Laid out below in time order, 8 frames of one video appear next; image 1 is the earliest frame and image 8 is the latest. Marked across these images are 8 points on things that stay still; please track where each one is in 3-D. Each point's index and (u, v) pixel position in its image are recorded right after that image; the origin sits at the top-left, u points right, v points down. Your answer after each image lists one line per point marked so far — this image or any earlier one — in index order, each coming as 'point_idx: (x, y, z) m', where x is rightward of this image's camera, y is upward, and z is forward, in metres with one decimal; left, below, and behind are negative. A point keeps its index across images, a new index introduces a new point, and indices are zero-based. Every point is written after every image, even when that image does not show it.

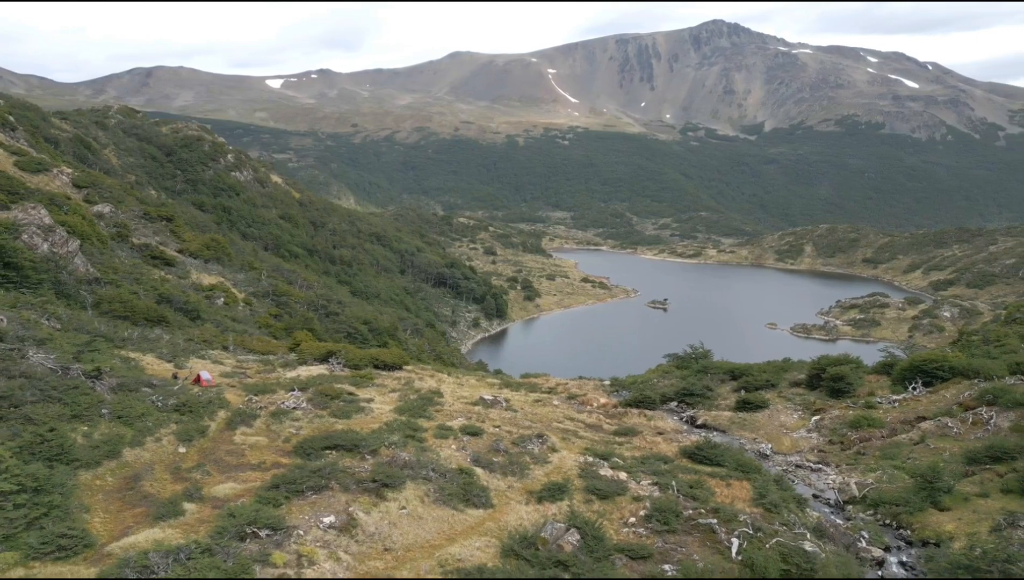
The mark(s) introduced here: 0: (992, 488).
0: (+12.9, -5.2, +19.1) m
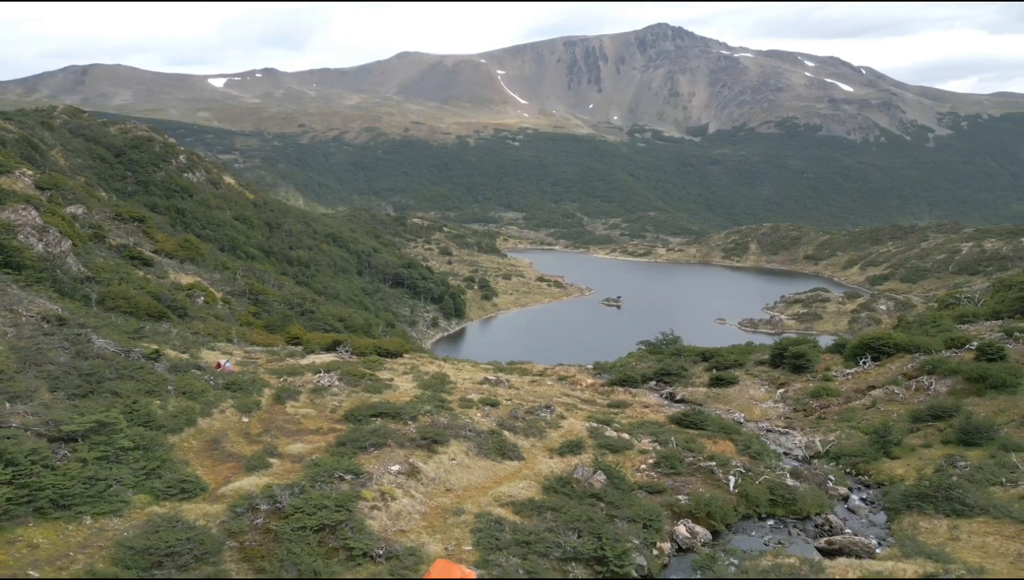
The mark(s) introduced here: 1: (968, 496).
0: (+13.3, -4.6, +22.5) m
1: (+11.1, -4.9, +17.4) m
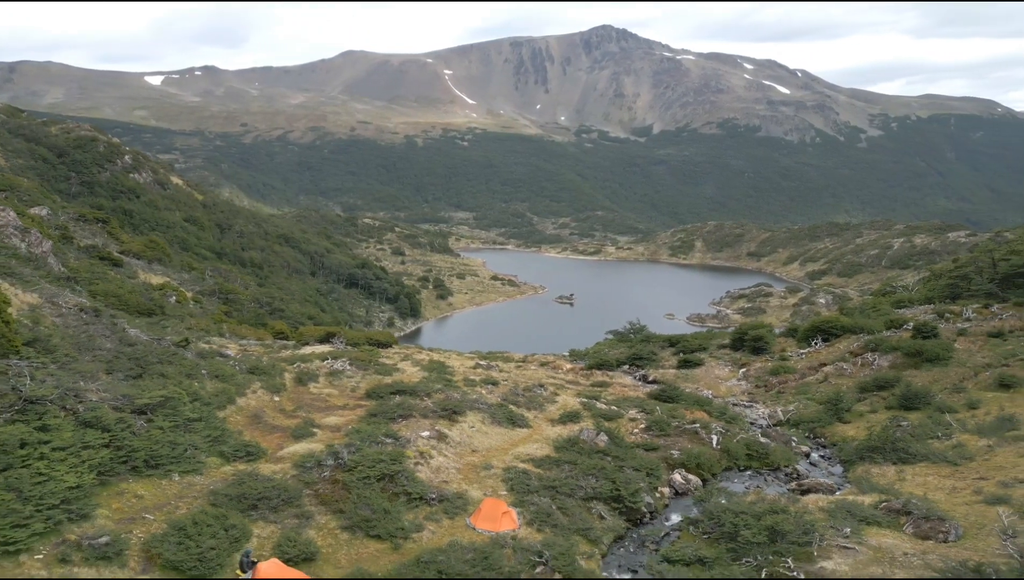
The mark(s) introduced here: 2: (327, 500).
0: (+13.2, -4.1, +25.7) m
1: (+11.3, -4.4, +20.4) m
2: (-3.5, -4.0, +13.7) m
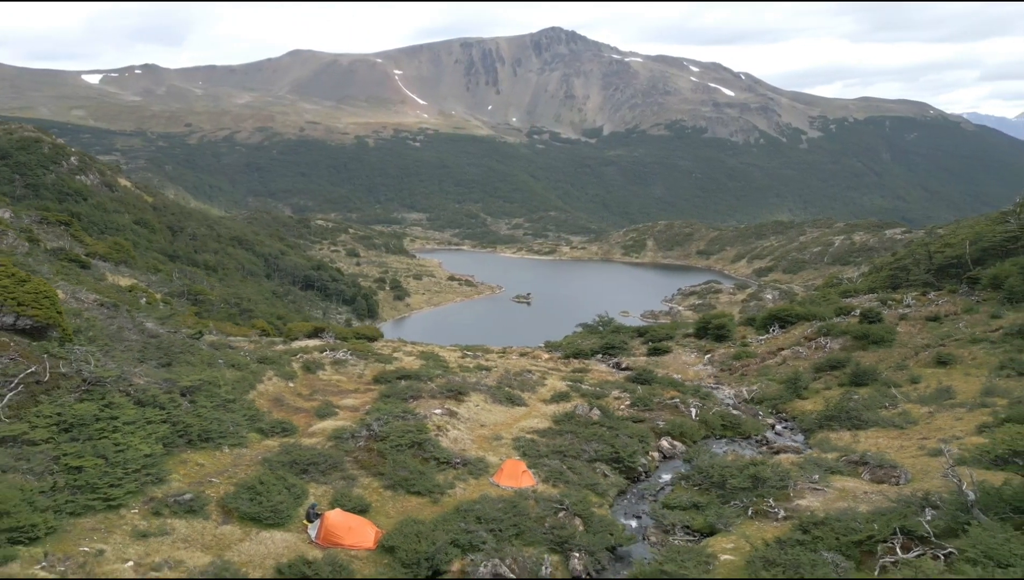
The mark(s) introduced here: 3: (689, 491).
0: (+12.8, -3.6, +28.5) m
1: (+11.3, -4.0, +23.1) m
2: (-3.1, -3.8, +15.4) m
3: (+4.0, -4.5, +16.0) m
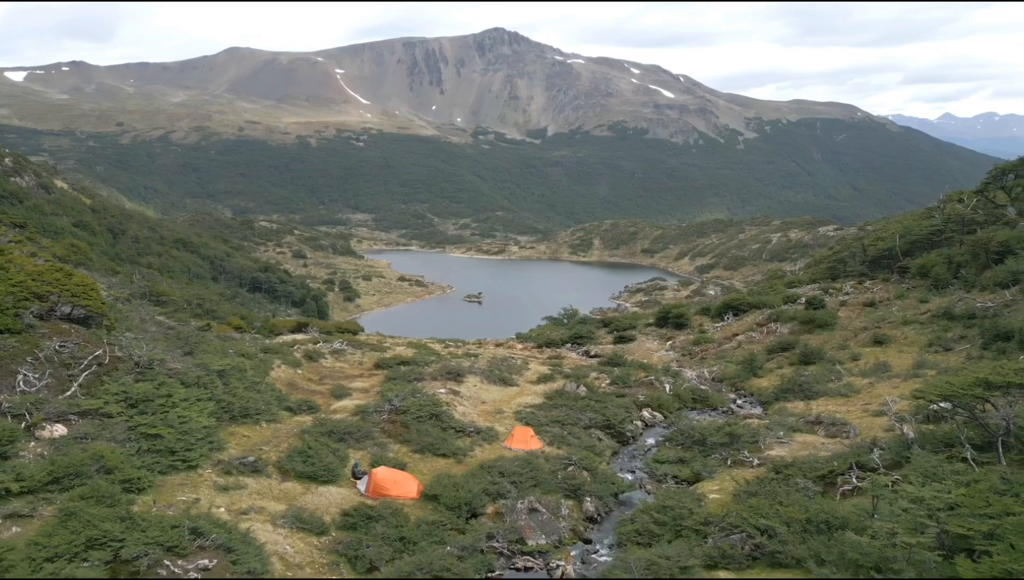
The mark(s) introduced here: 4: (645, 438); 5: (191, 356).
0: (+12.1, -3.1, +31.6) m
1: (+10.9, -3.5, +26.1) m
2: (-2.9, -3.5, +17.3) m
3: (+4.2, -4.1, +18.4) m
4: (+3.7, -4.1, +19.9) m
5: (-8.8, -1.8, +19.6) m
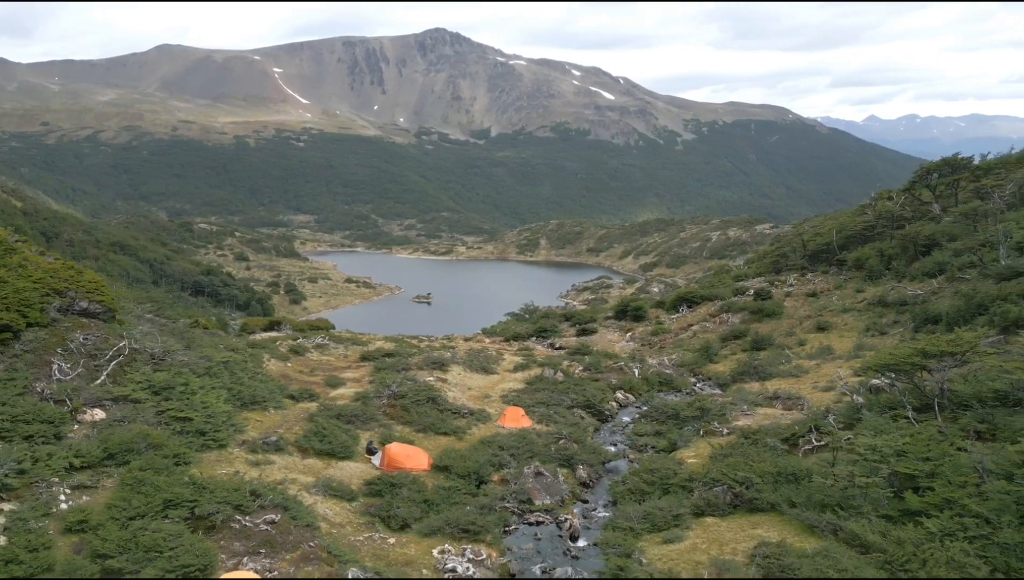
0: (+10.7, -2.7, +33.9) m
1: (+10.0, -3.1, +28.4) m
2: (-3.1, -3.3, +18.6) m
3: (+3.9, -3.8, +20.3) m
4: (+3.3, -3.8, +21.7) m
5: (-9.1, -1.7, +20.4) m
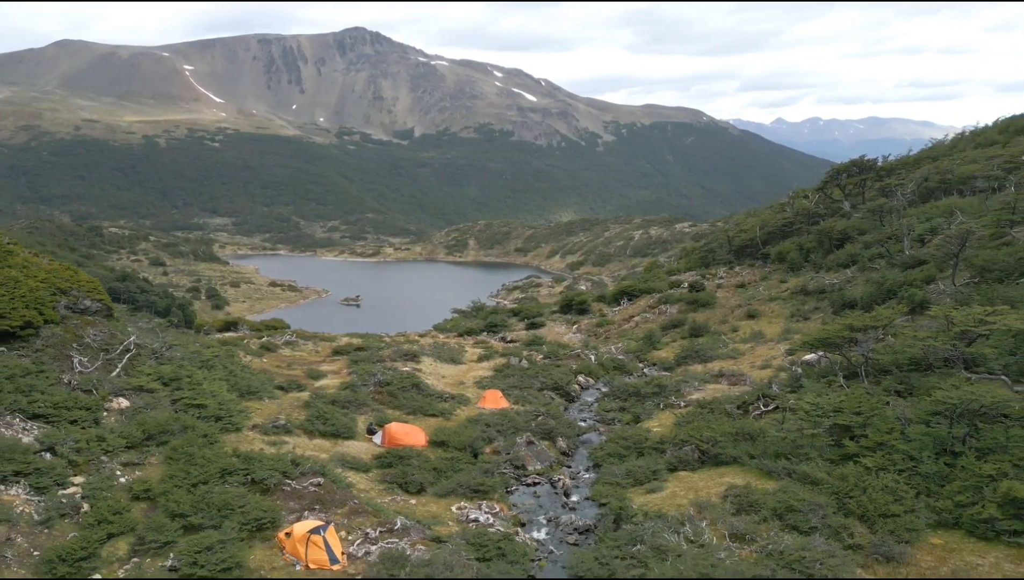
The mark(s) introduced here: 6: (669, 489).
0: (+8.5, -2.3, +36.7) m
1: (+8.4, -2.7, +31.1) m
2: (-3.6, -3.1, +20.0) m
3: (+3.2, -3.5, +22.4) m
4: (+2.4, -3.5, +23.7) m
5: (-9.9, -1.6, +21.2) m
6: (+3.2, -4.0, +14.5) m
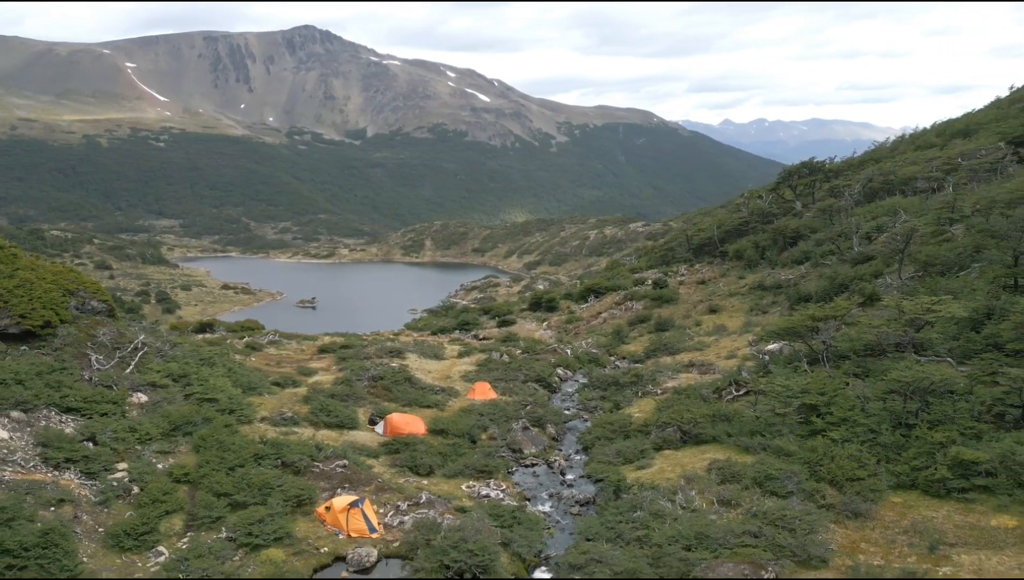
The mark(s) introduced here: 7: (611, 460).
0: (+7.2, -2.2, +38.4) m
1: (+7.4, -2.5, +32.8) m
2: (-3.9, -3.1, +21.0) m
3: (+2.7, -3.4, +23.7) m
4: (+1.9, -3.4, +25.0) m
5: (-10.3, -1.7, +21.7) m
6: (+3.2, -3.9, +15.9) m
7: (+2.2, -3.9, +16.6) m
